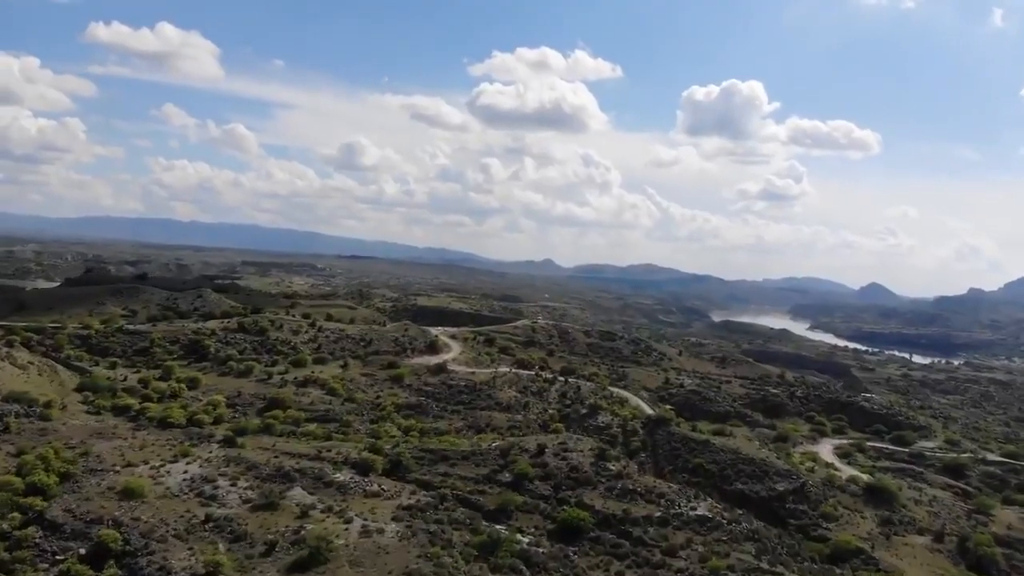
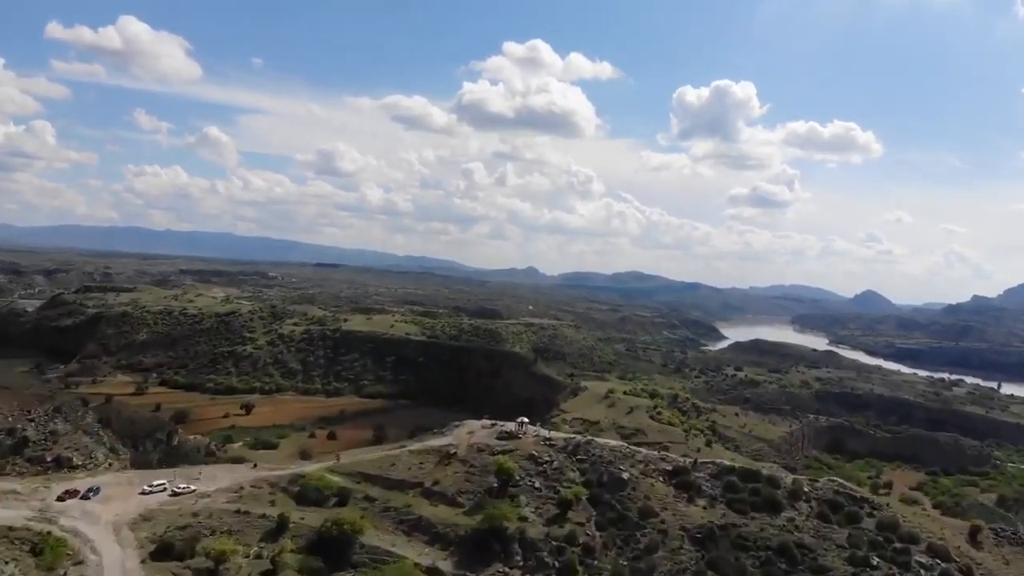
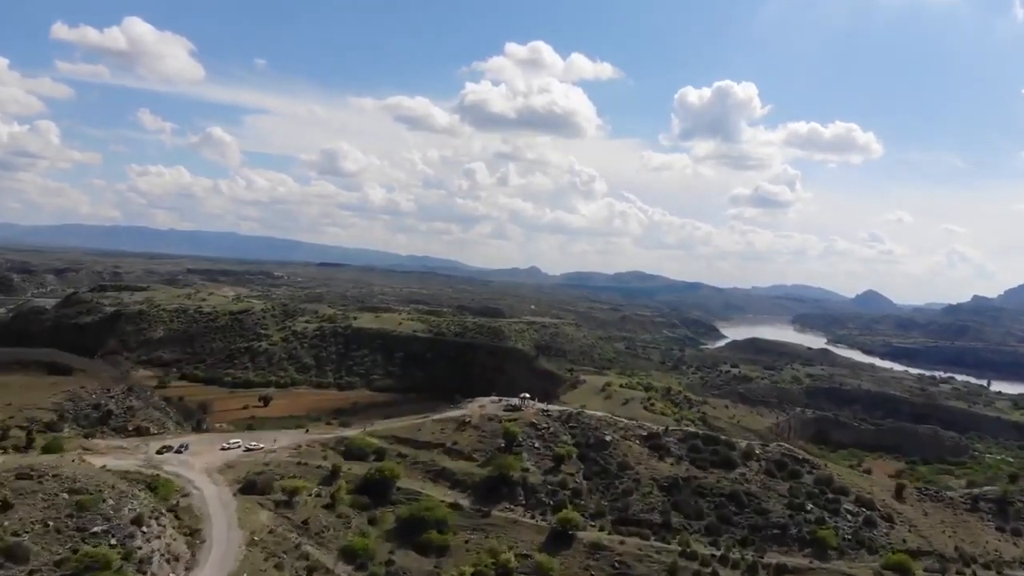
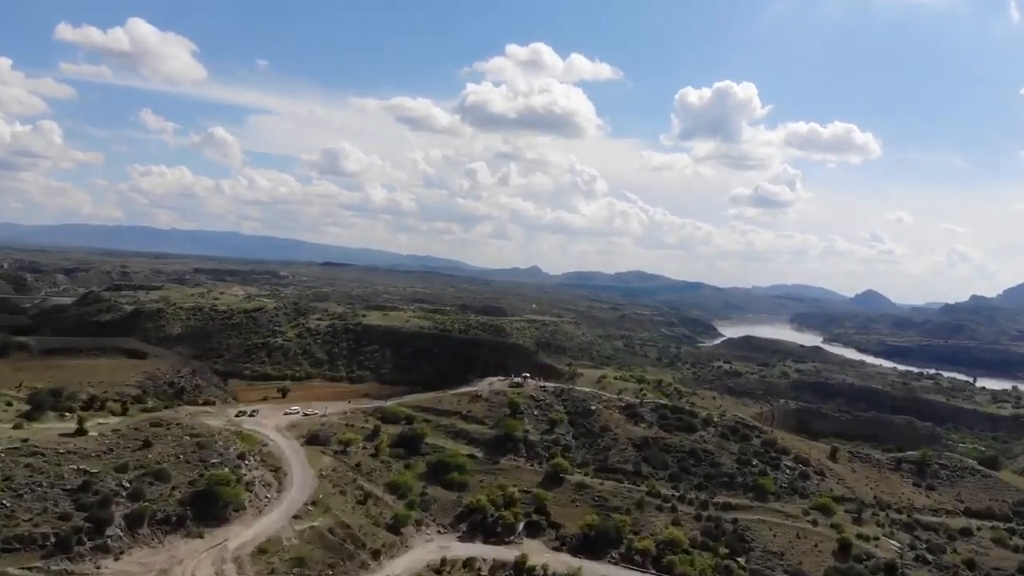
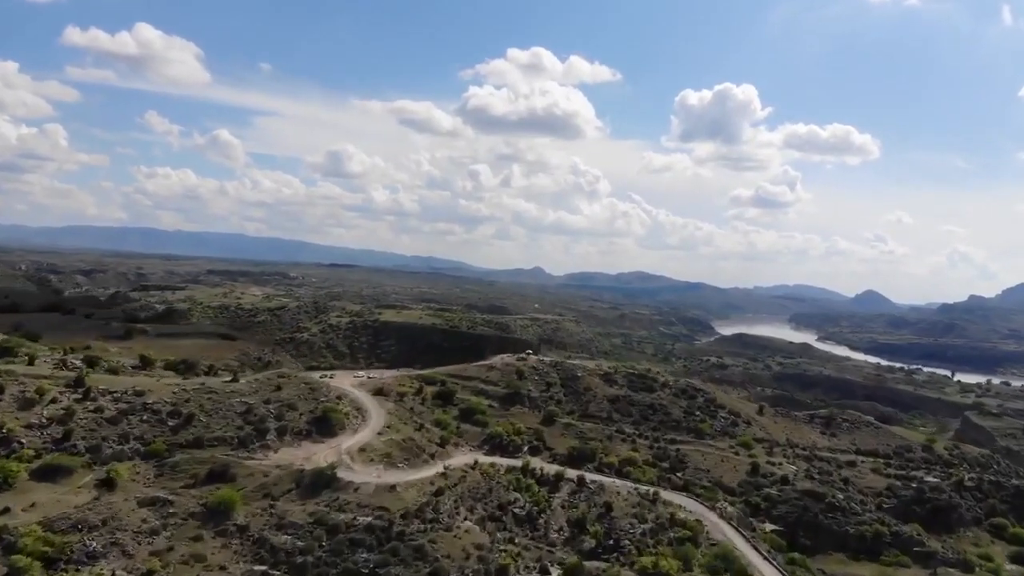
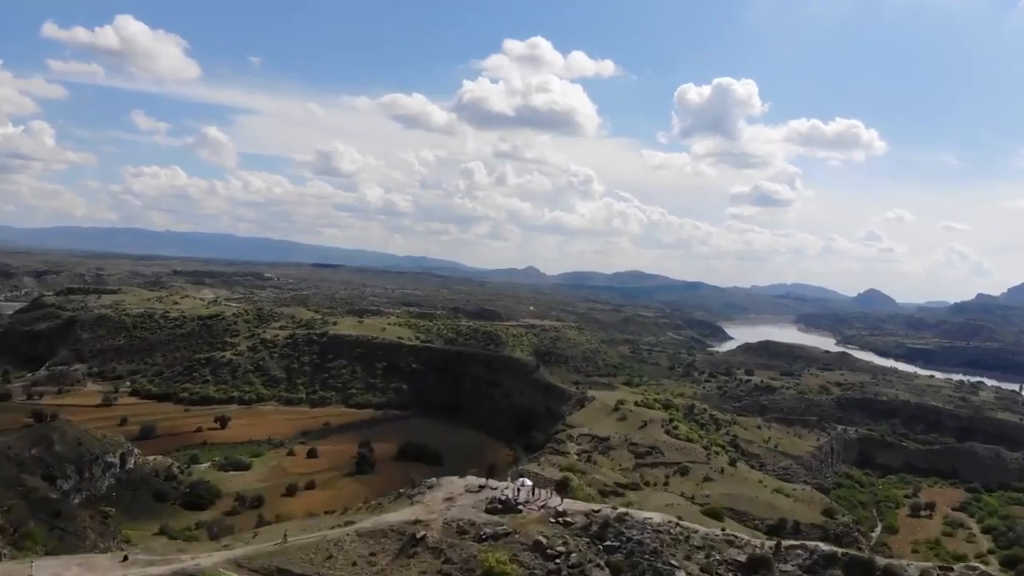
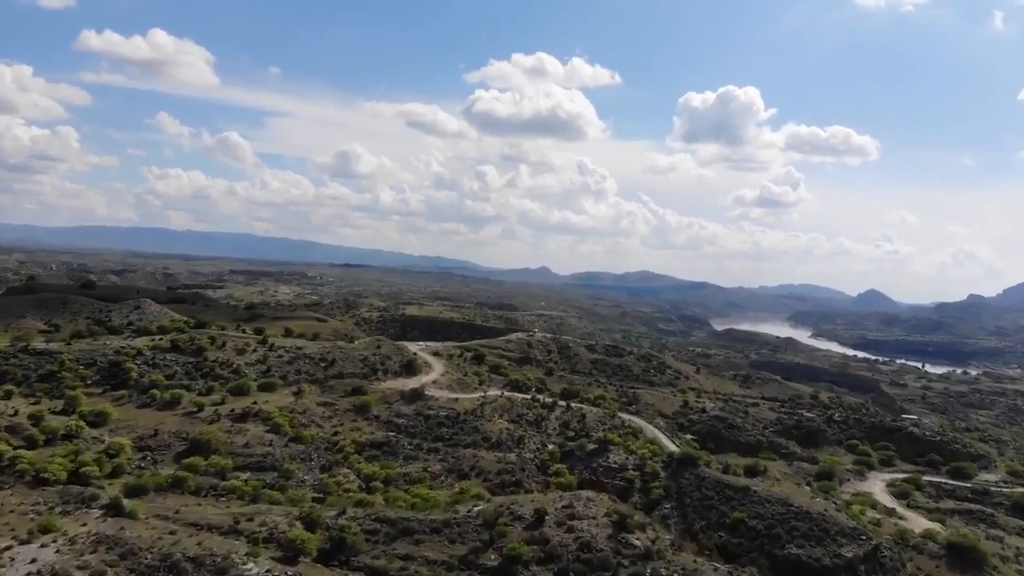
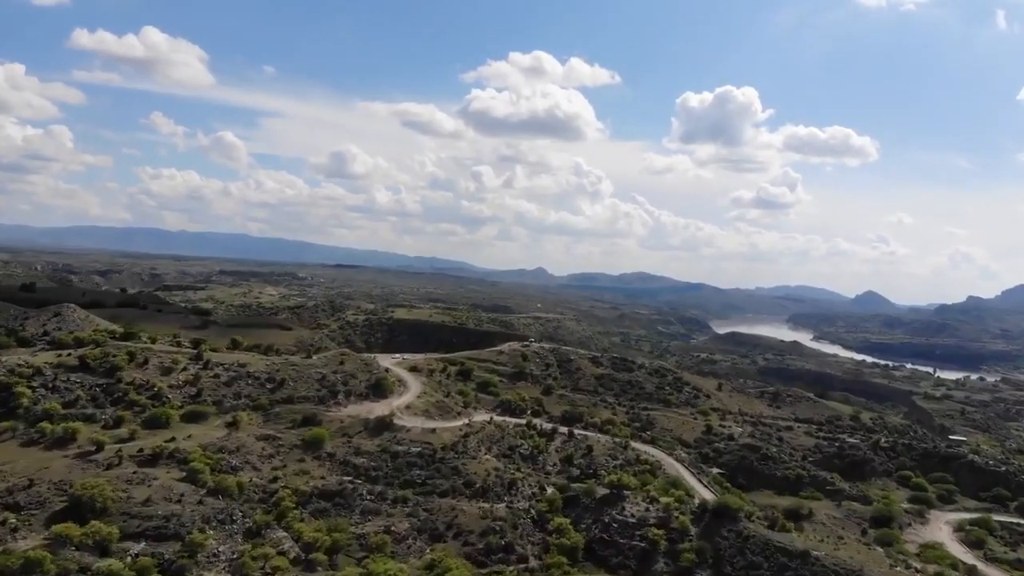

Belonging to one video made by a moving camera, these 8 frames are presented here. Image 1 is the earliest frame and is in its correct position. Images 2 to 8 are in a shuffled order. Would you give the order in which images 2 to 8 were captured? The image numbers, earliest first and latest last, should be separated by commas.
7, 8, 5, 4, 3, 2, 6
